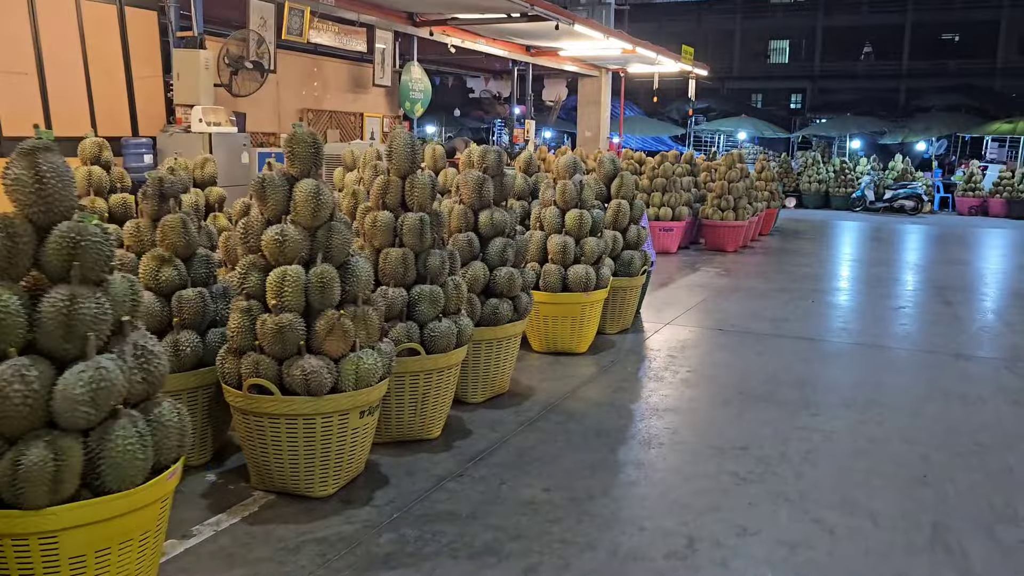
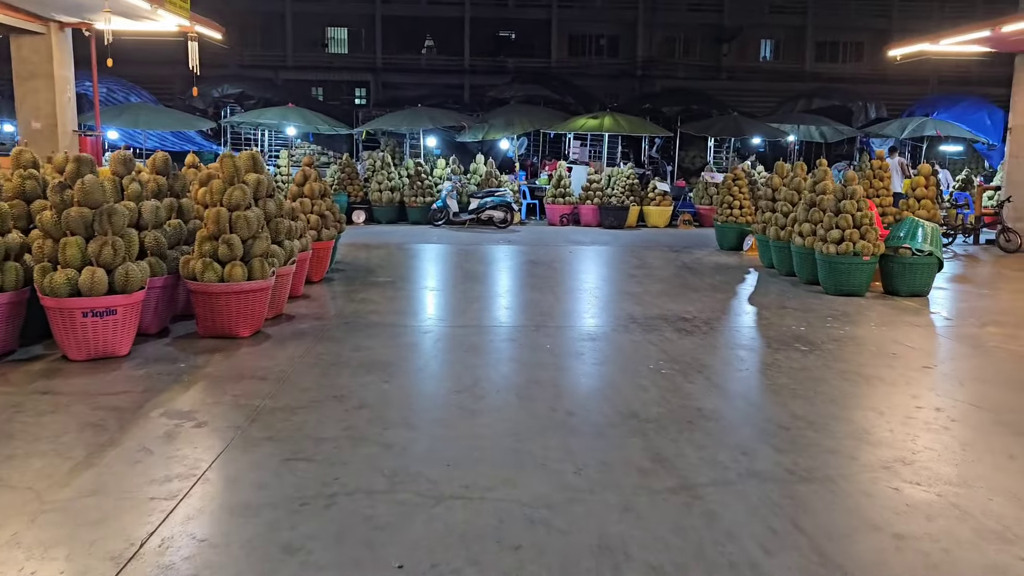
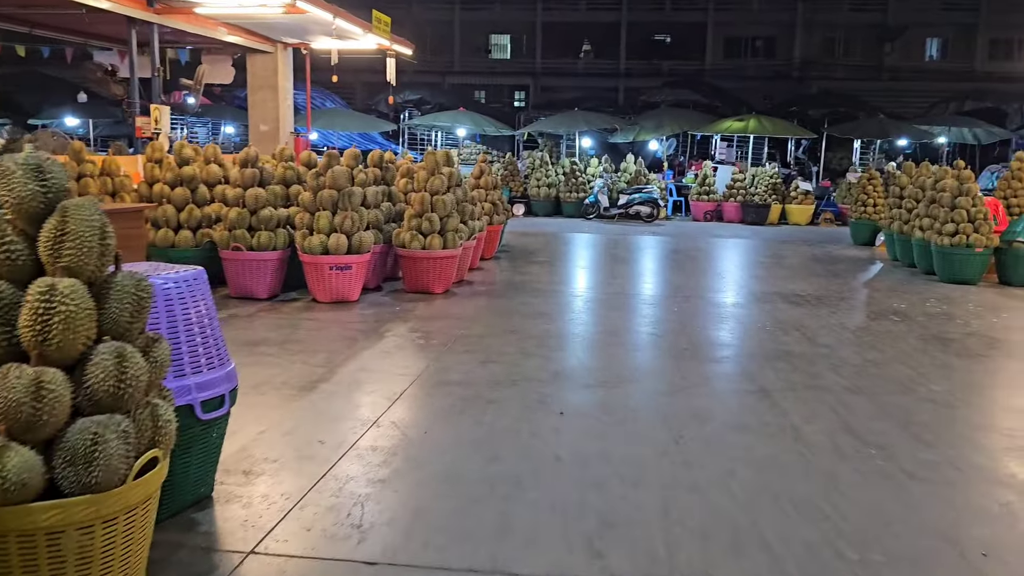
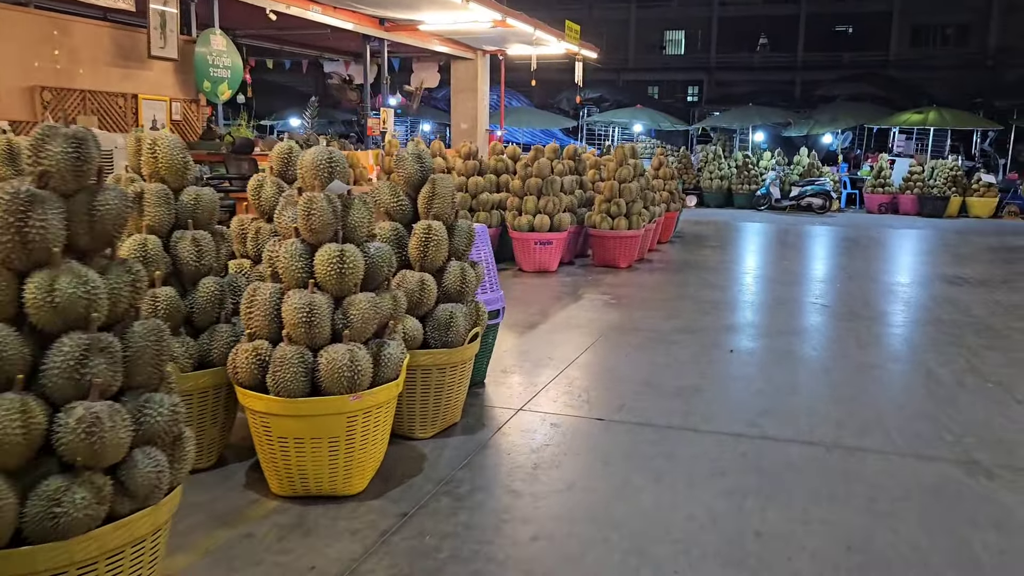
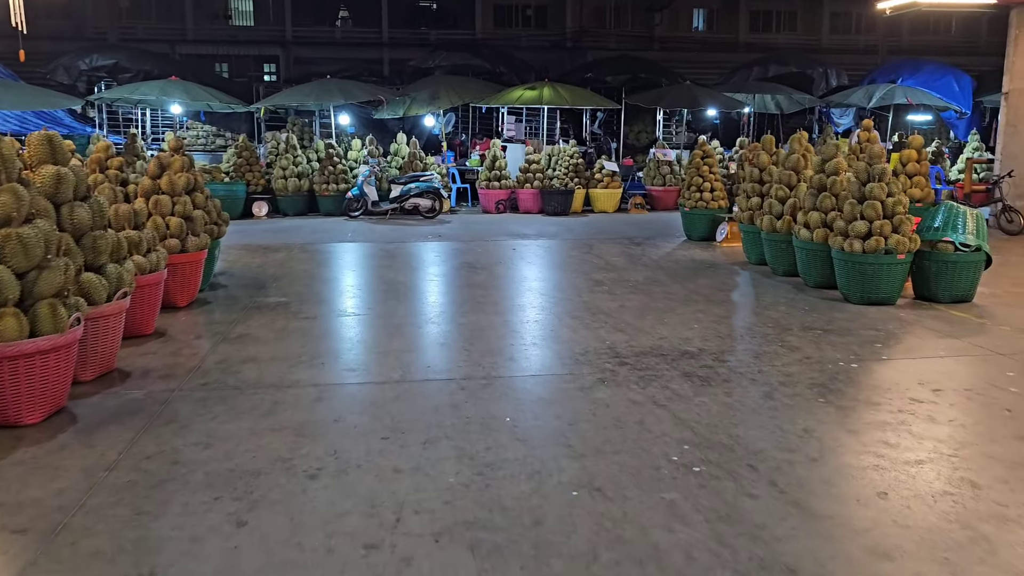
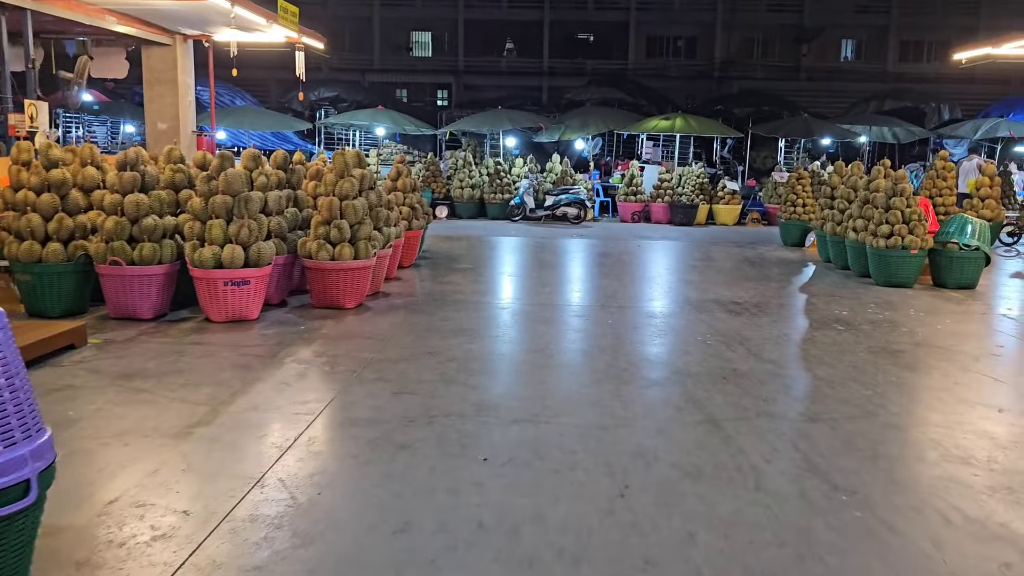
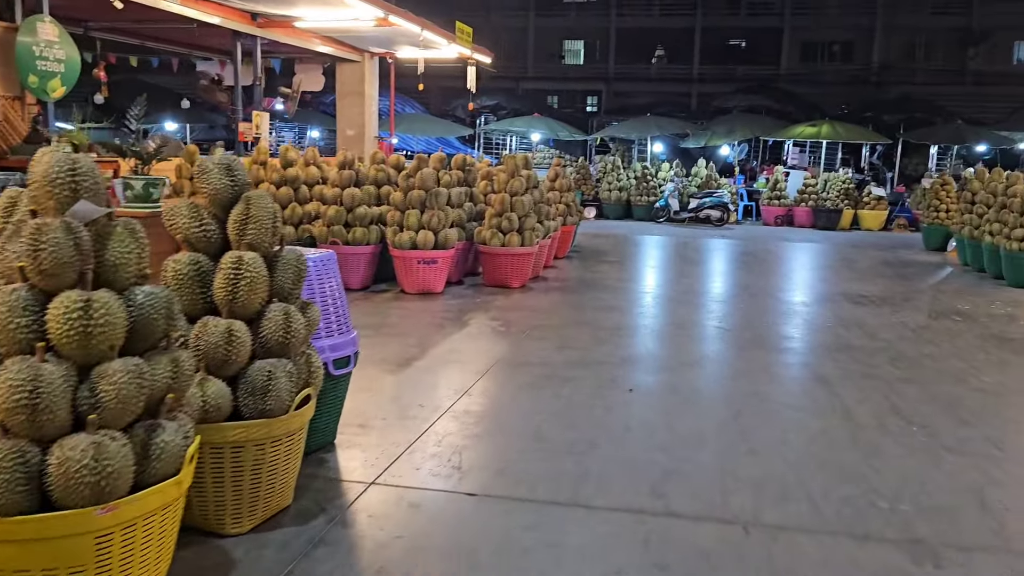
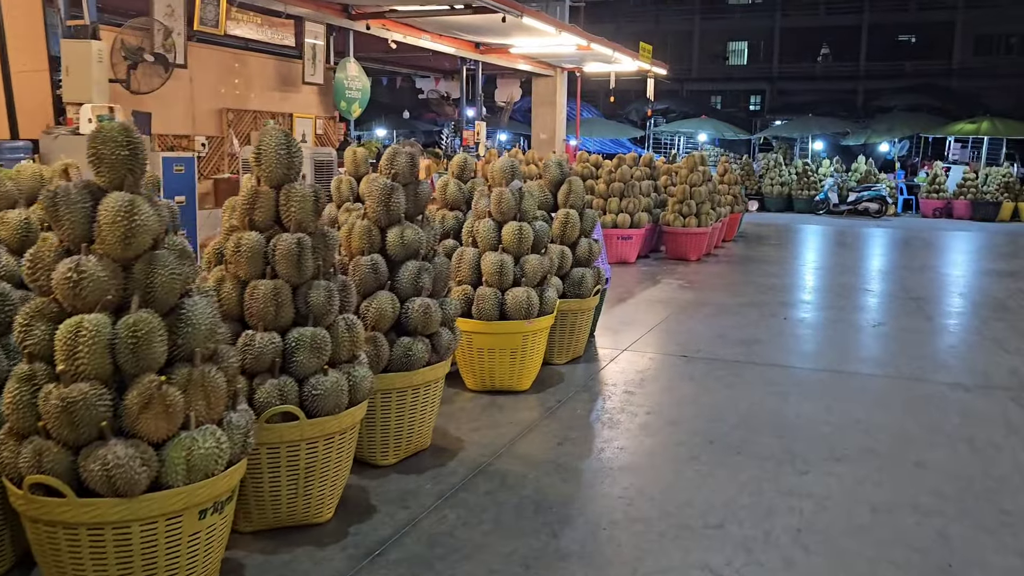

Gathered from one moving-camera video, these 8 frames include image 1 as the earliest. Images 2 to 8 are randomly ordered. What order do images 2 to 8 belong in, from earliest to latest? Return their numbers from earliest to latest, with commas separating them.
8, 4, 7, 3, 6, 2, 5
